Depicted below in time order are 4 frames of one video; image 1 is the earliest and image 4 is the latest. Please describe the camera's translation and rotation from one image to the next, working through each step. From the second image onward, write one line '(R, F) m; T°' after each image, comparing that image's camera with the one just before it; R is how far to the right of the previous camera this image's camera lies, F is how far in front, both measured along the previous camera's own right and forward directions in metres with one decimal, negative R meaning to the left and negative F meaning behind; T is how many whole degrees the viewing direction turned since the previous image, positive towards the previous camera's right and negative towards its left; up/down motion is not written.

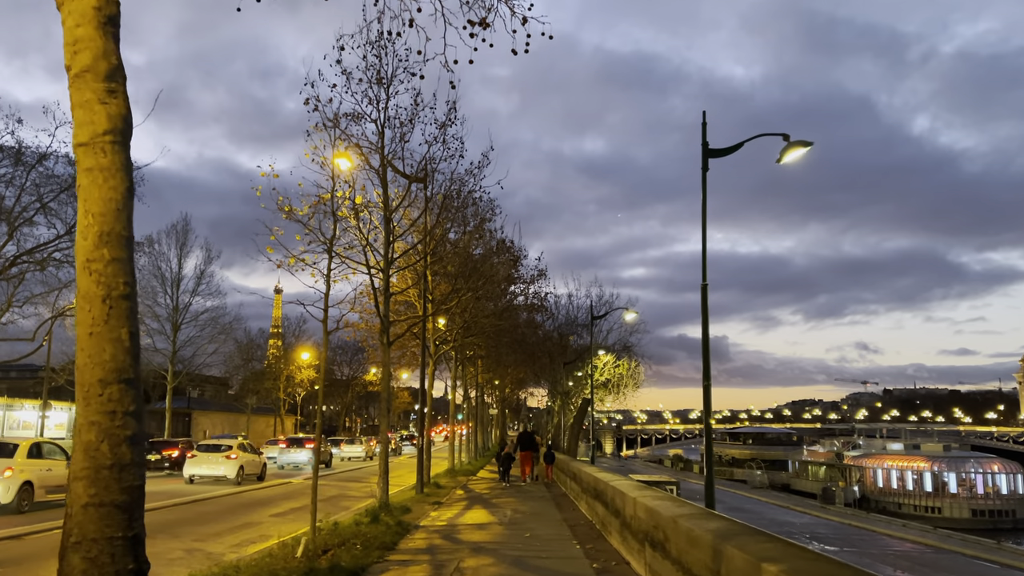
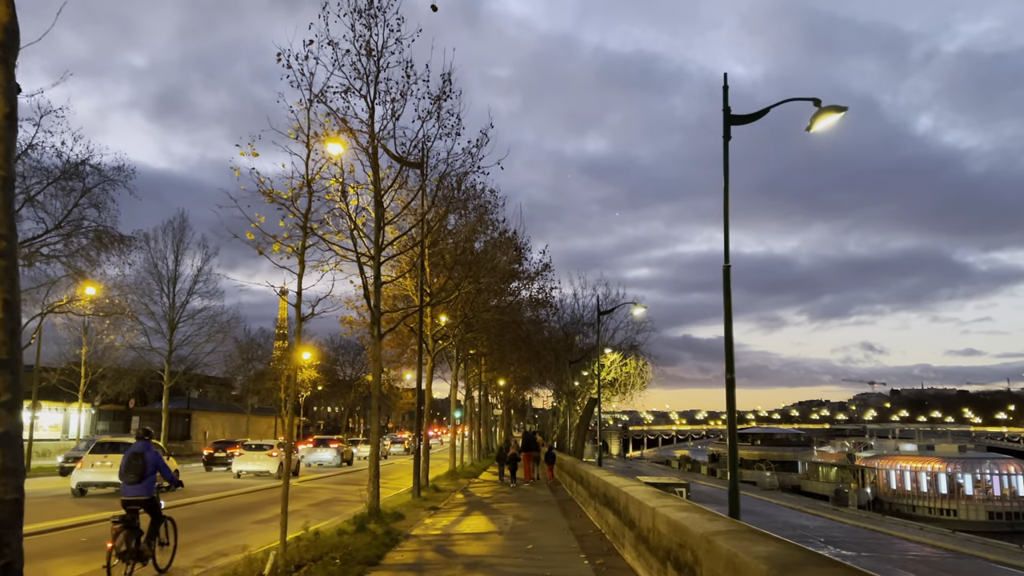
(+0.1, +0.9) m; 0°
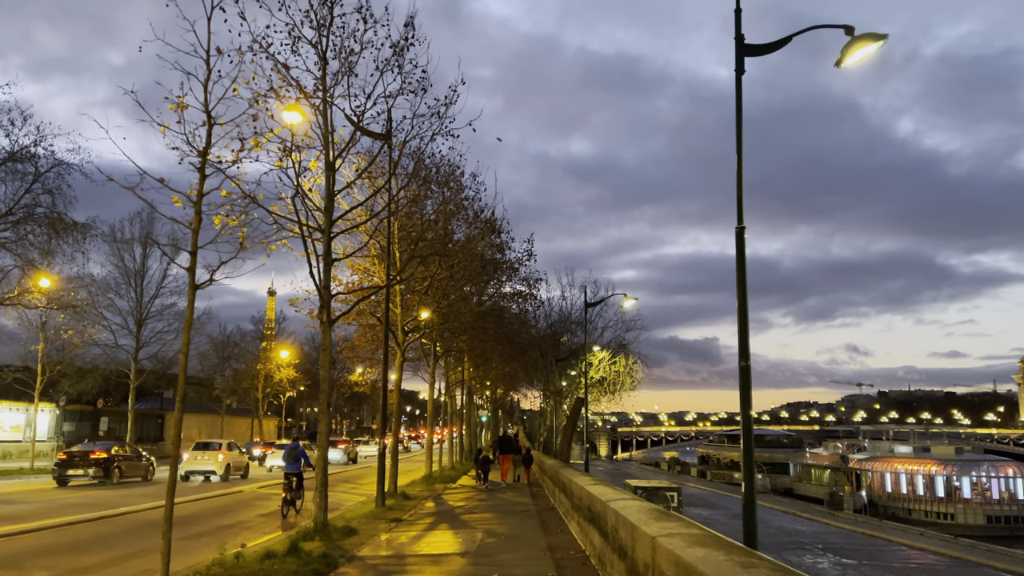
(+0.2, +1.4) m; +1°
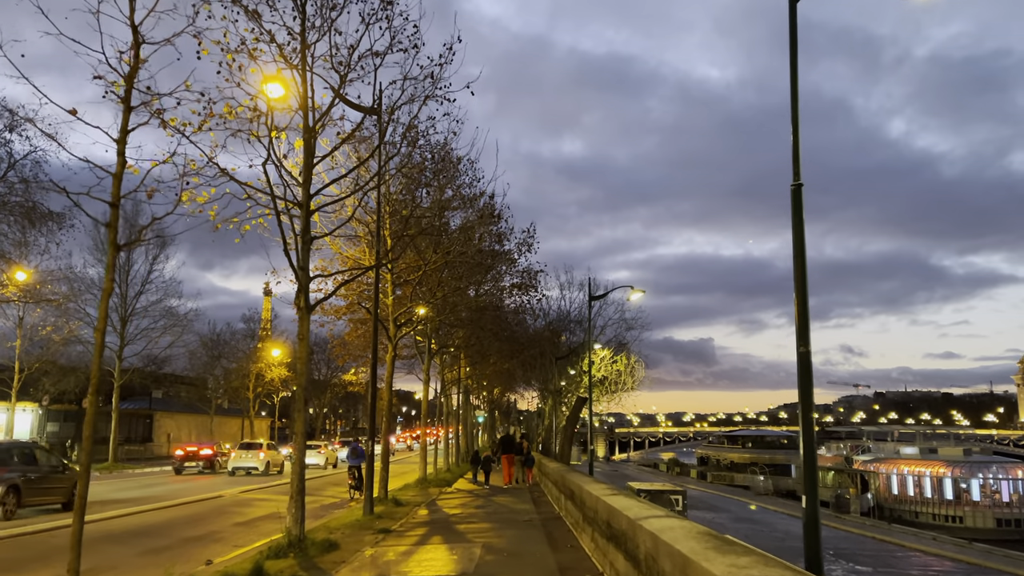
(-0.1, +1.1) m; 0°
